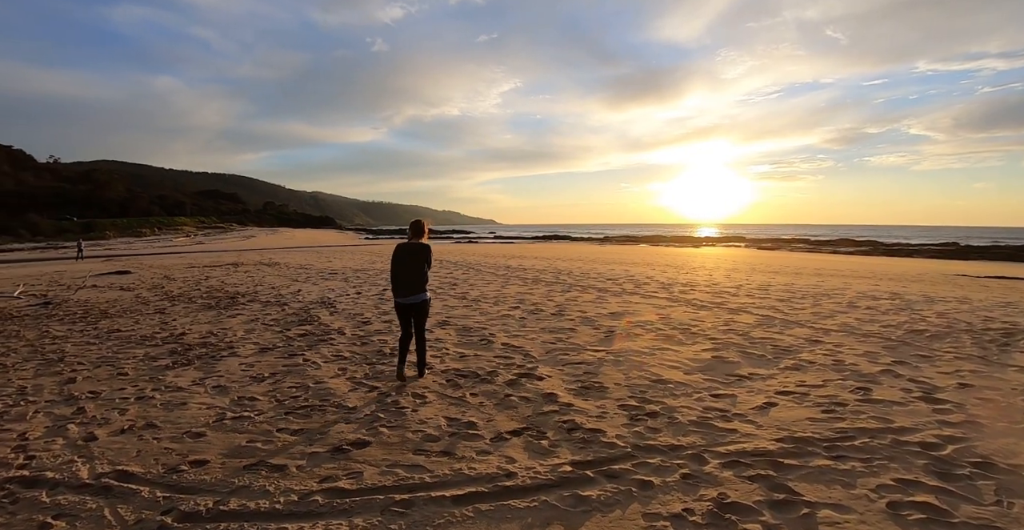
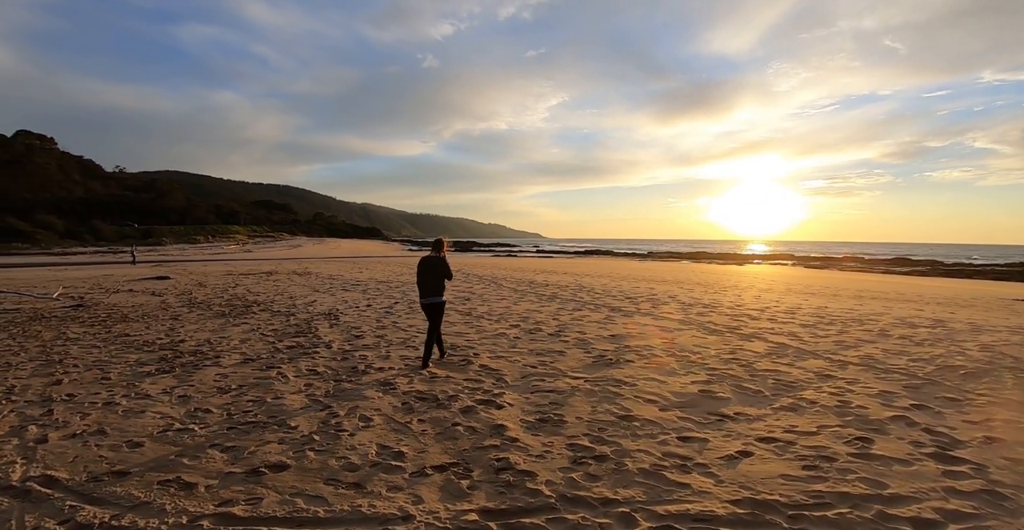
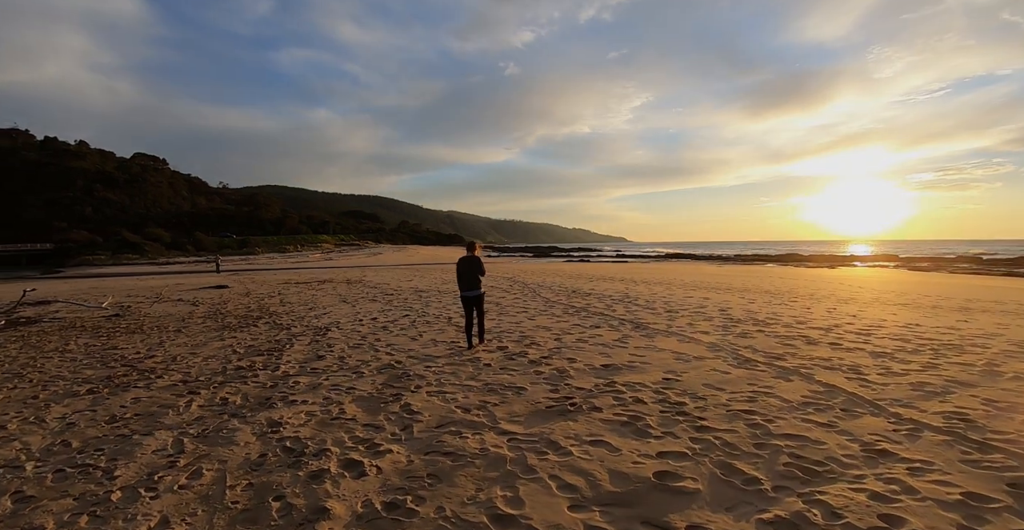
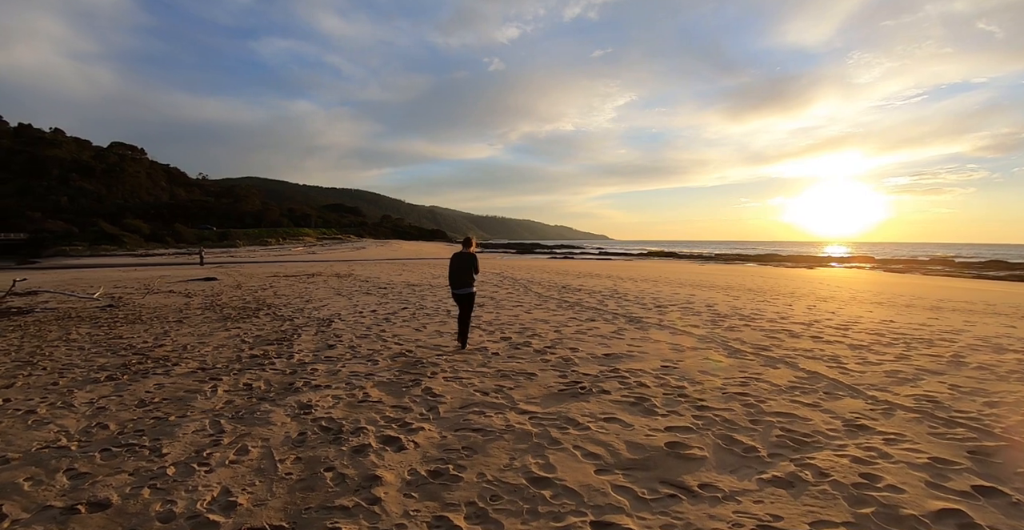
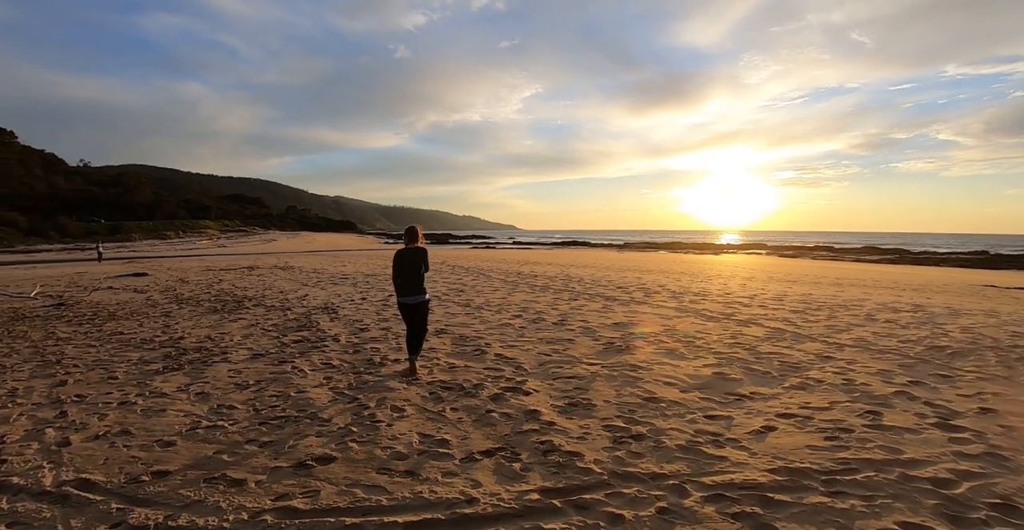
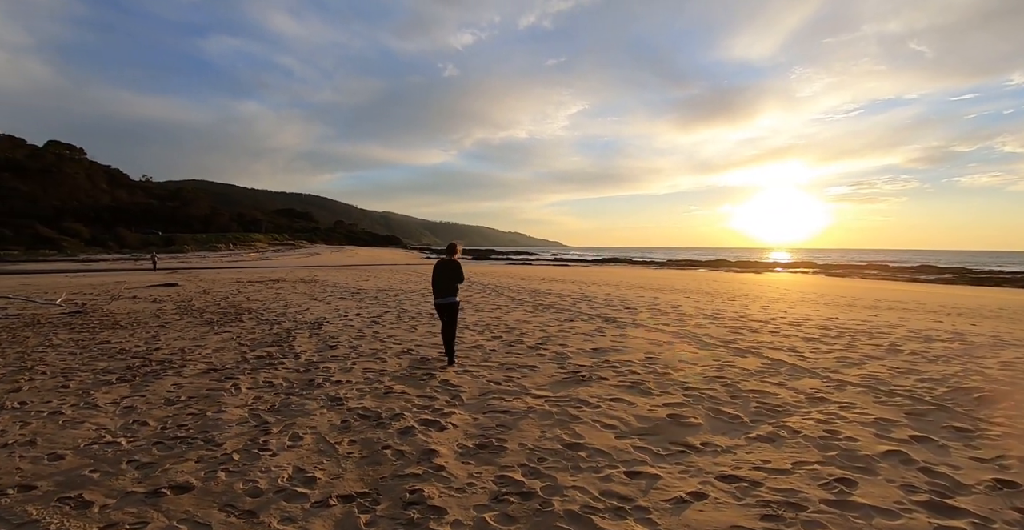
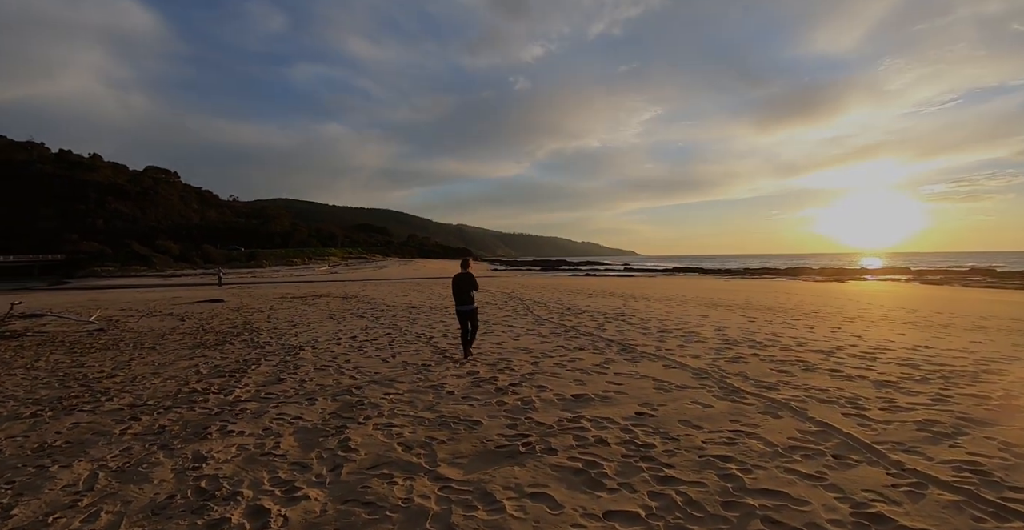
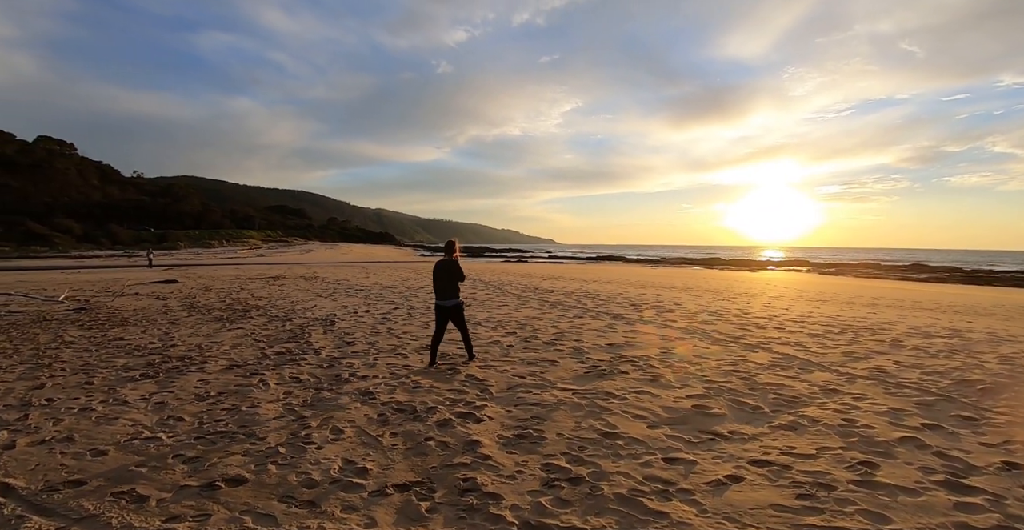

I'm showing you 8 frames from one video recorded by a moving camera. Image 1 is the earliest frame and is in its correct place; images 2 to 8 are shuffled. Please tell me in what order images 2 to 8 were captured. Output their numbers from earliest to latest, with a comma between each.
5, 2, 8, 6, 4, 3, 7
